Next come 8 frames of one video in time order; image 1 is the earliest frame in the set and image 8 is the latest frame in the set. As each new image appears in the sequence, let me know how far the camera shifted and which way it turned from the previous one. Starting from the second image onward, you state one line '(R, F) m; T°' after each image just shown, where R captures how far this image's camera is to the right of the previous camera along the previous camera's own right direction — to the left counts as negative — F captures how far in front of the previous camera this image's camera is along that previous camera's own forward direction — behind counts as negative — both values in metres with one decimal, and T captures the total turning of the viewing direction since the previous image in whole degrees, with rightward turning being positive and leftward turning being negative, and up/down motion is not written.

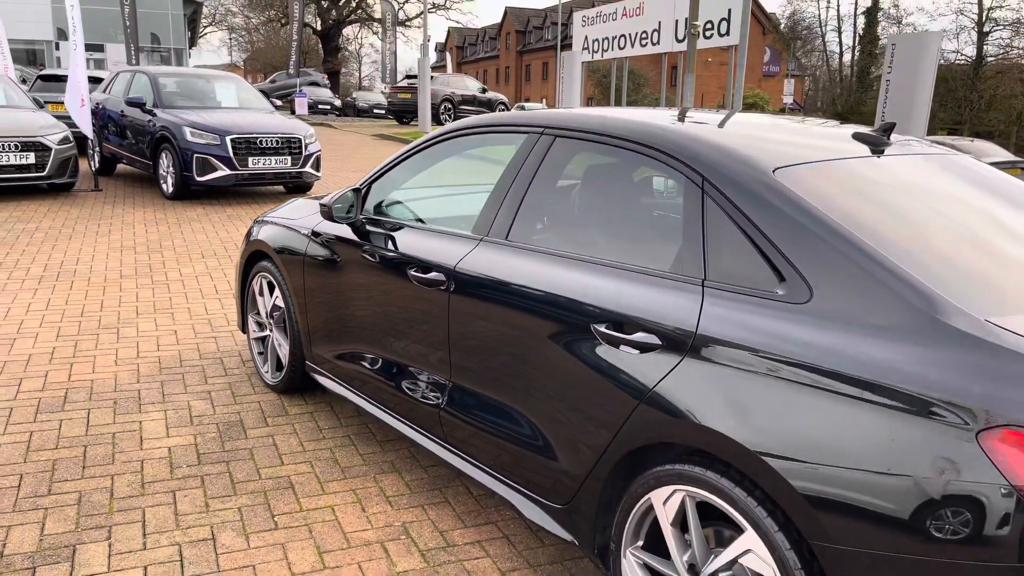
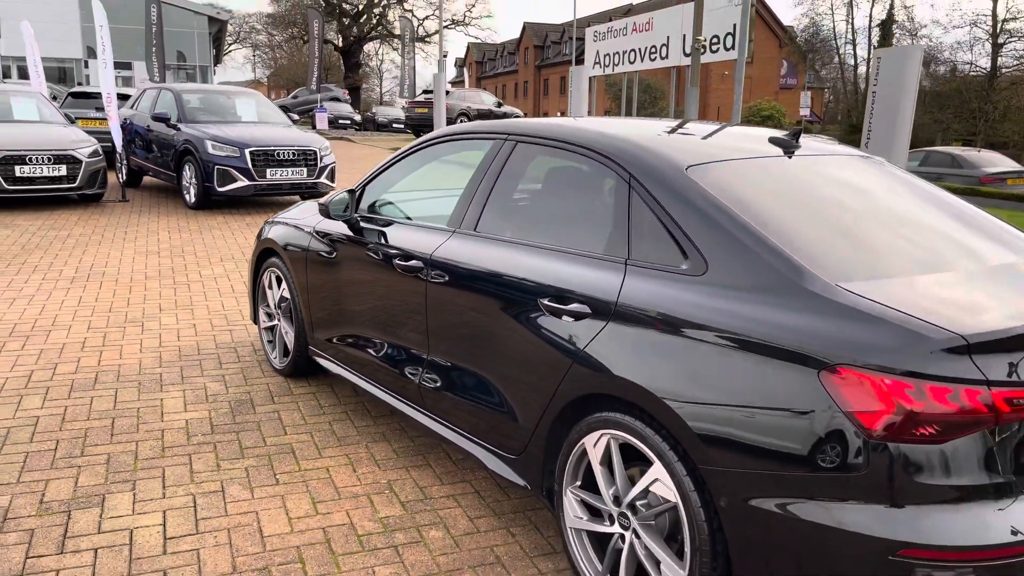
(+0.2, -0.4) m; -1°
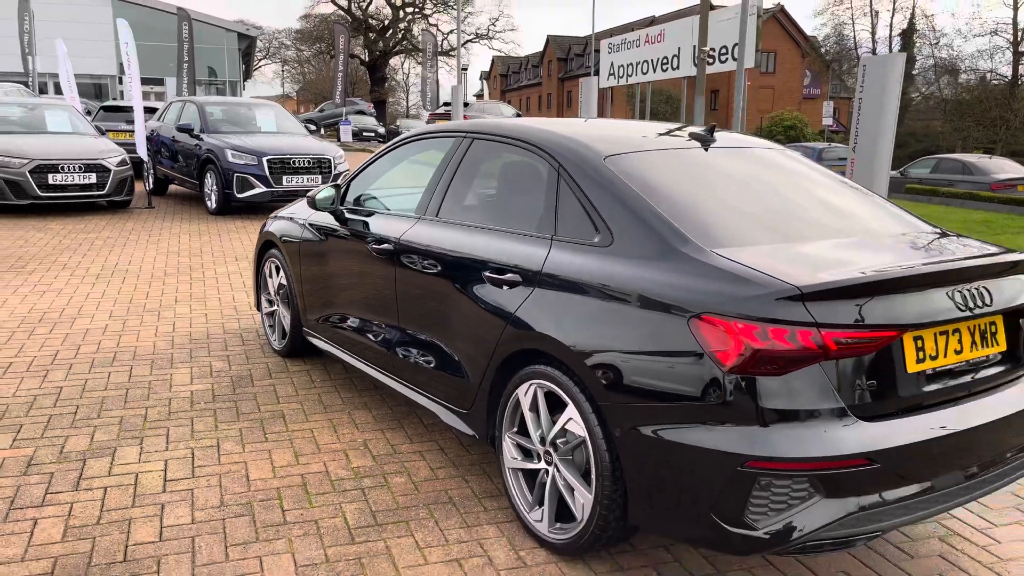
(+0.3, -0.4) m; -2°
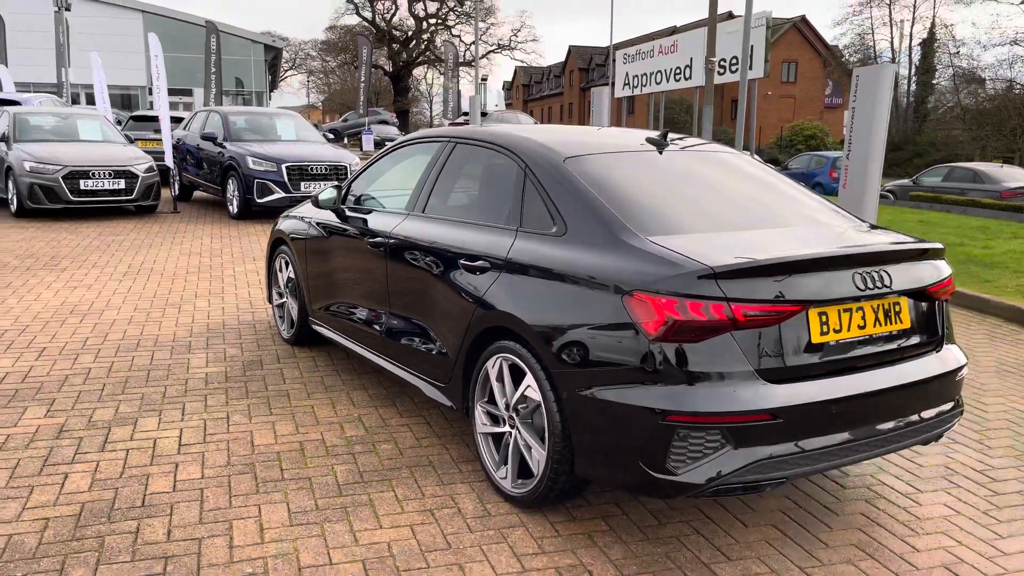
(+0.2, -0.4) m; -2°
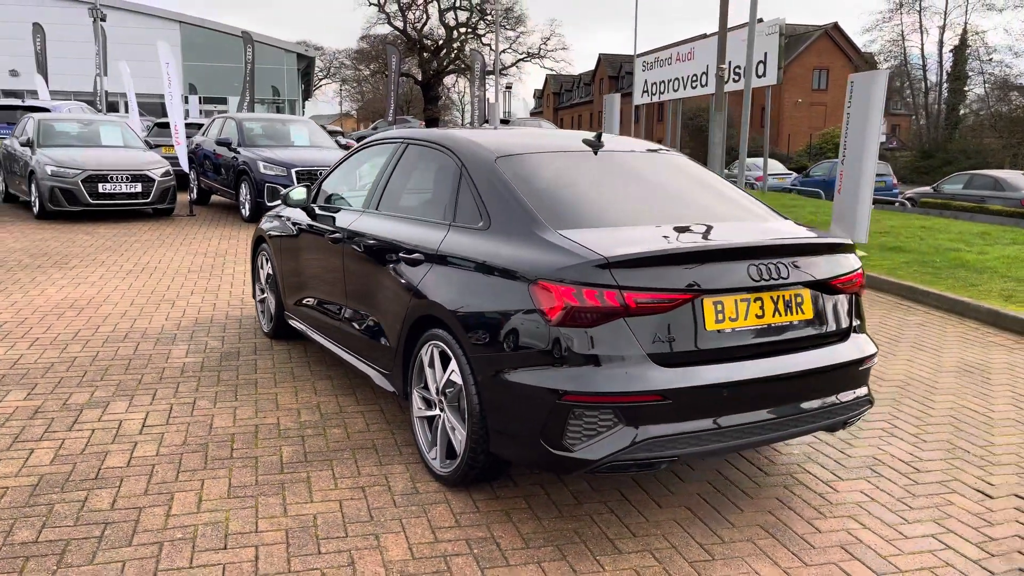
(+0.4, -0.2) m; -2°
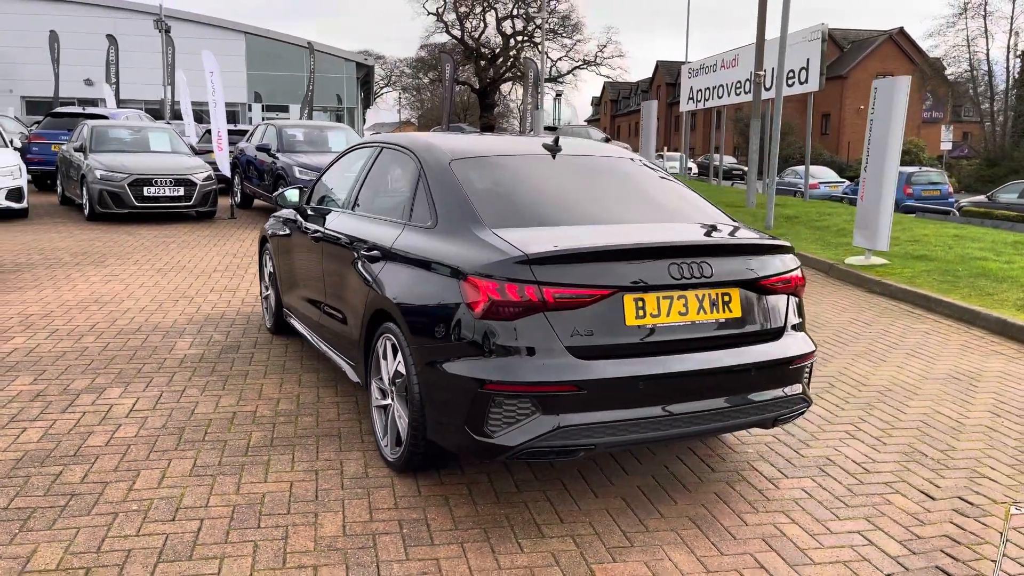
(+0.5, -0.1) m; -4°
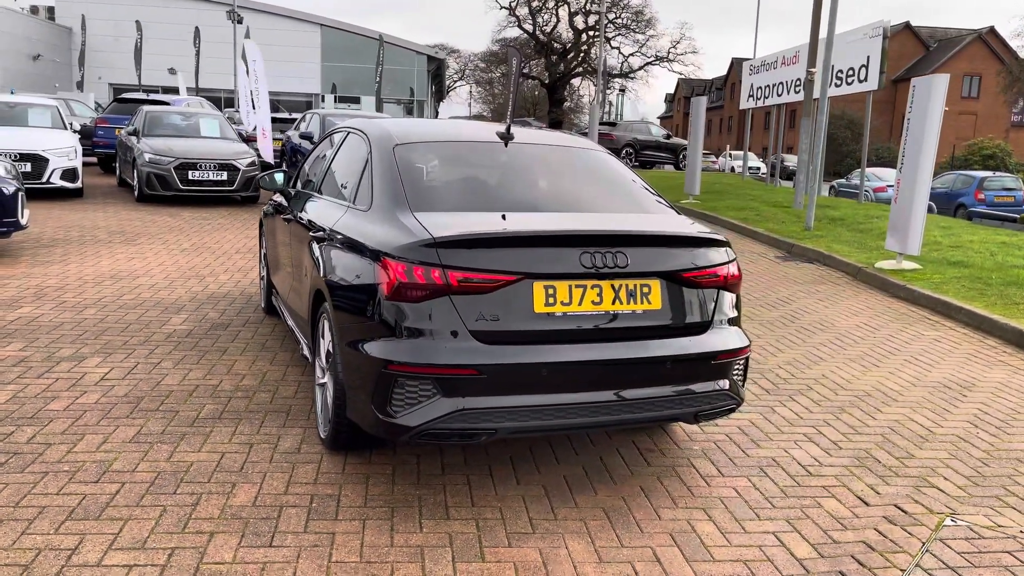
(+0.6, 0.0) m; -5°
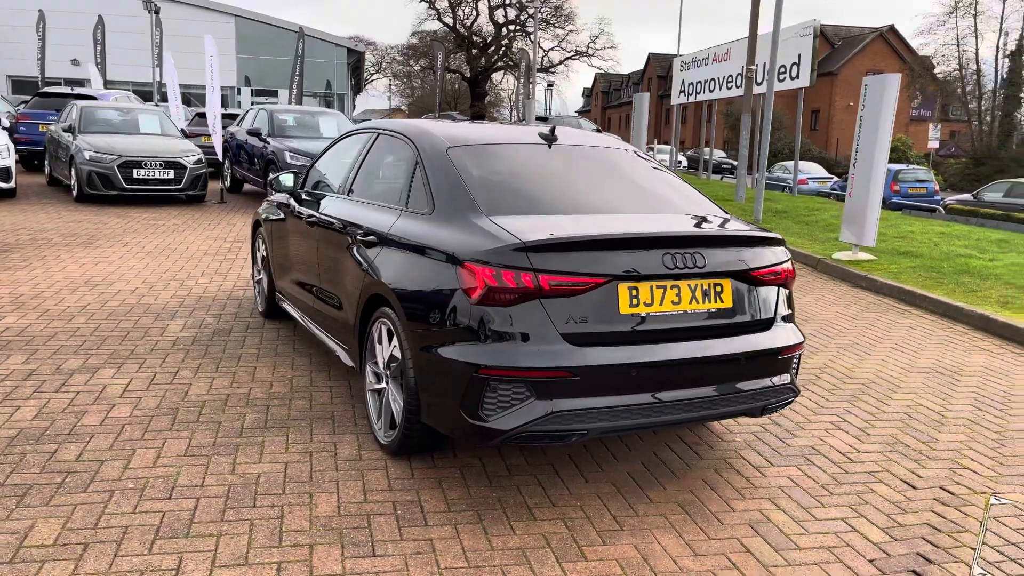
(-0.6, 0.0) m; +6°
